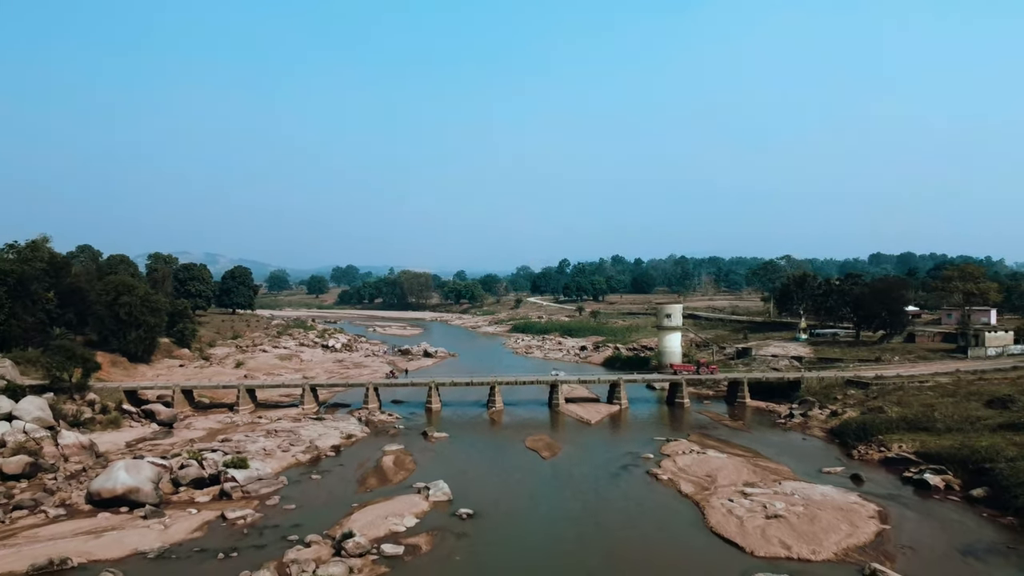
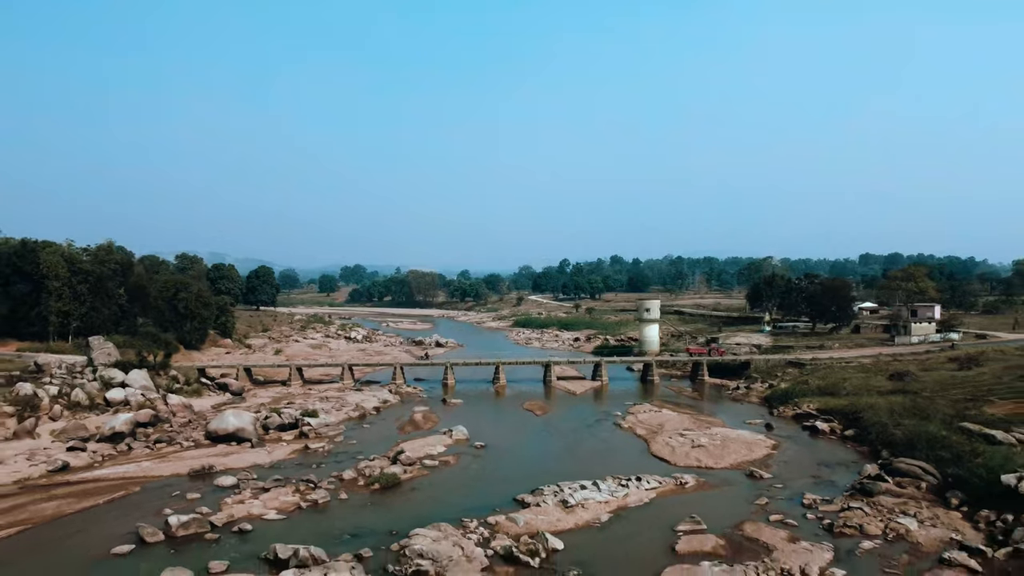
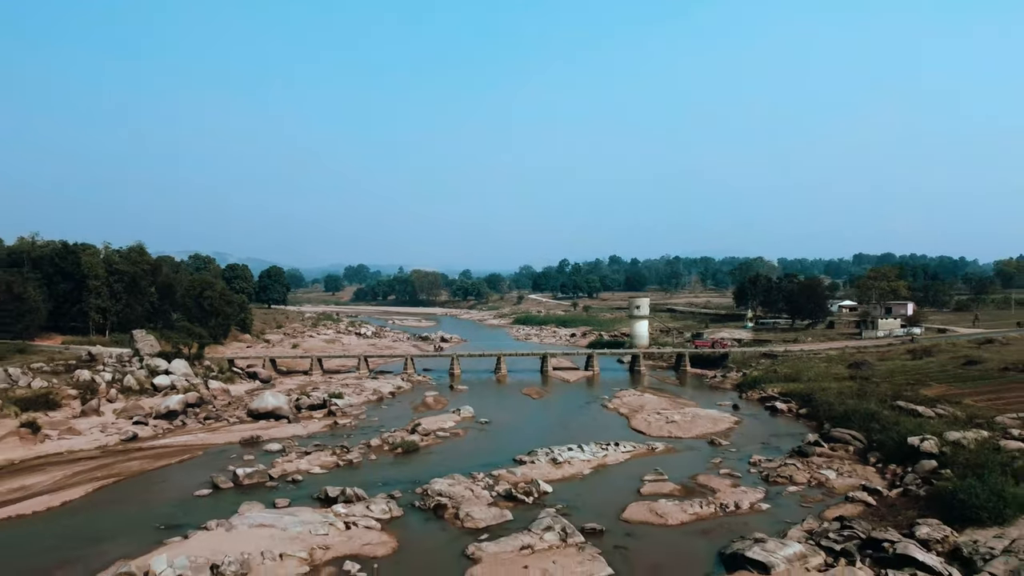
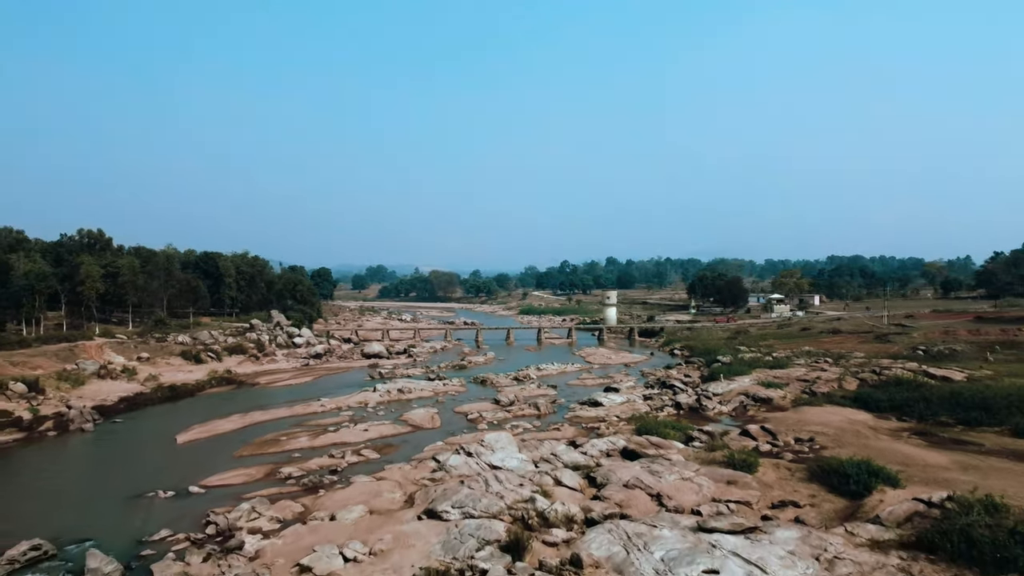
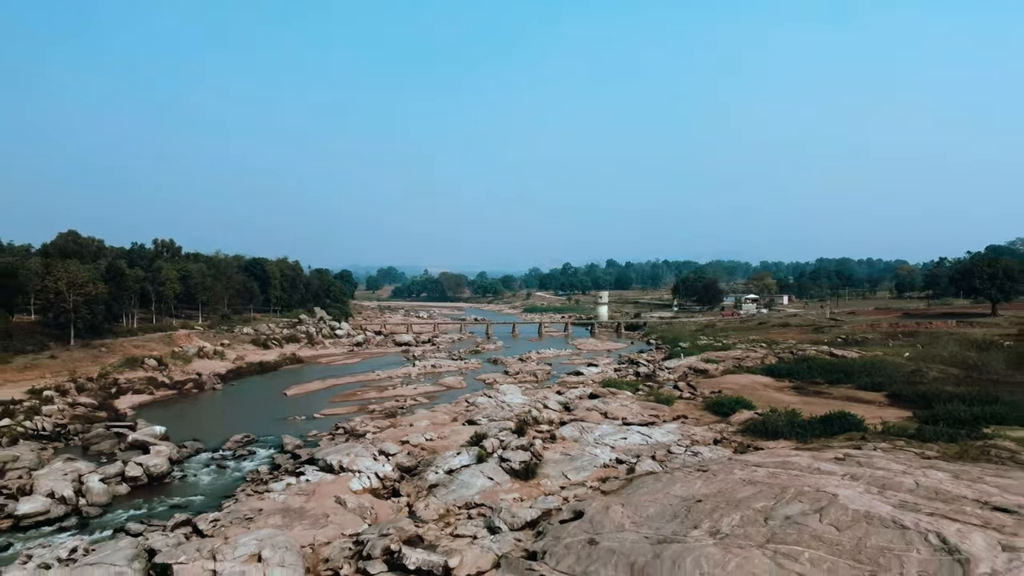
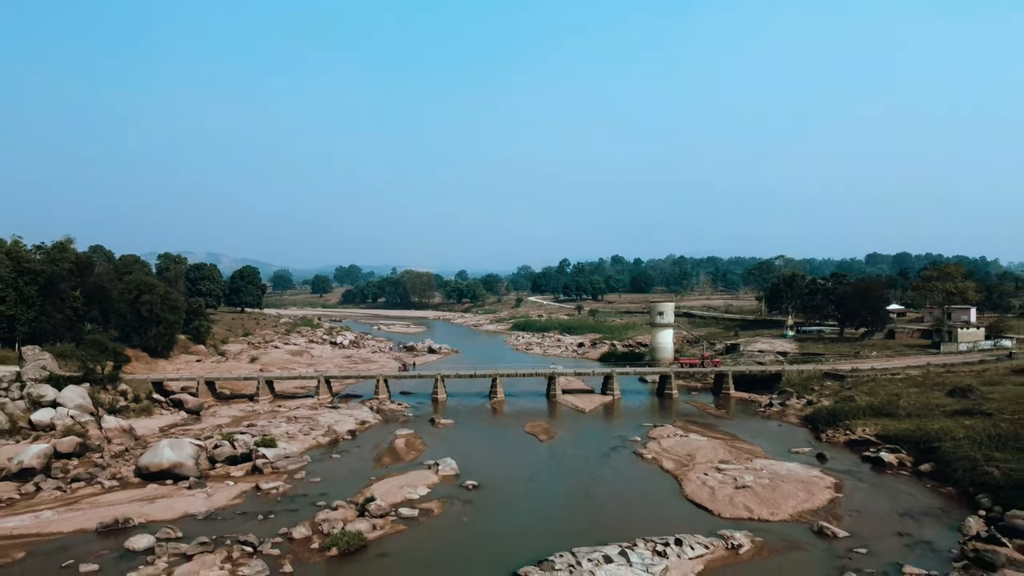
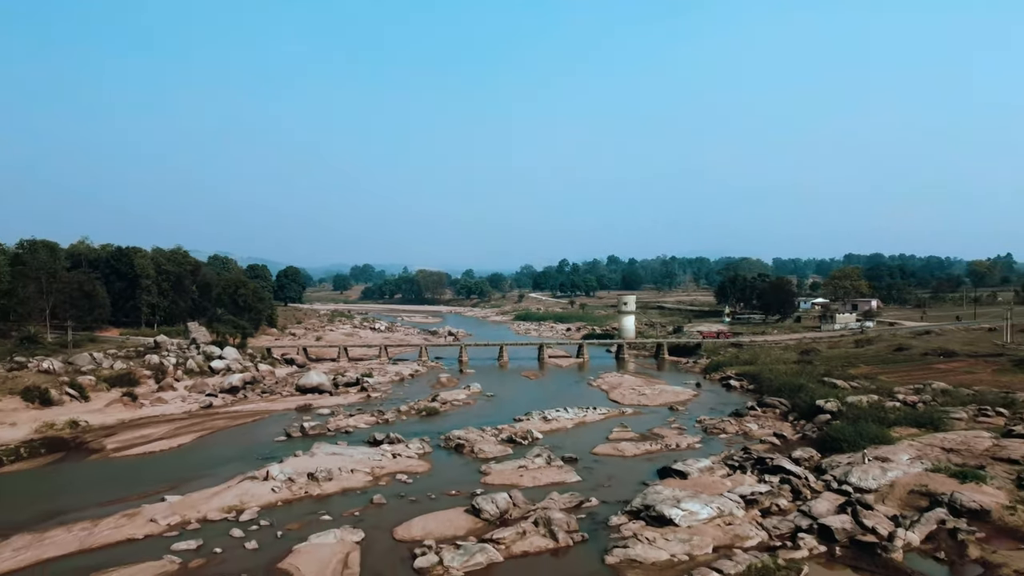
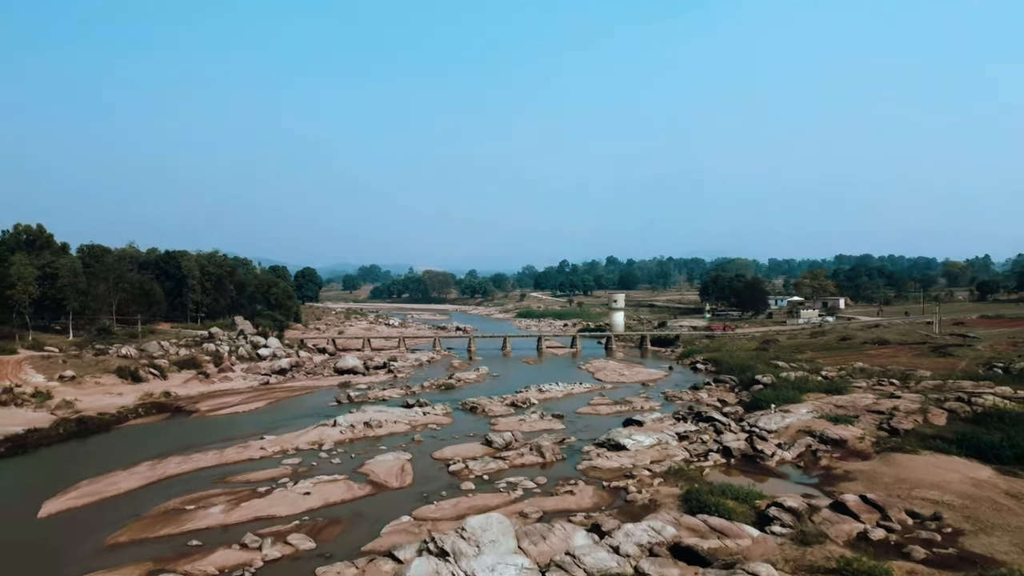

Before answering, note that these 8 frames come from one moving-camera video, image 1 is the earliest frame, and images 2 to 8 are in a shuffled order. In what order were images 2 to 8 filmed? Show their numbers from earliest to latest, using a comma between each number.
6, 2, 3, 7, 8, 4, 5
